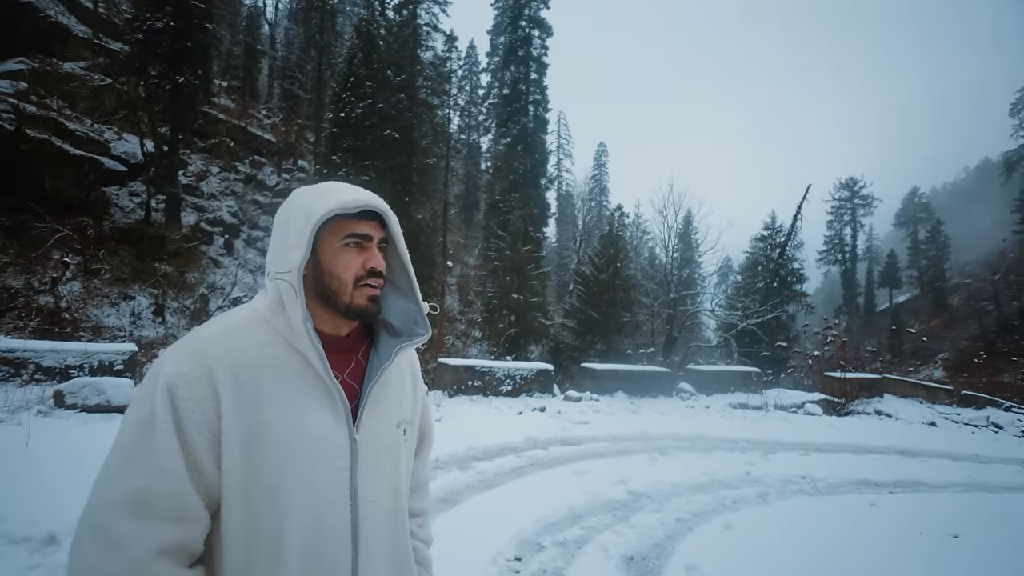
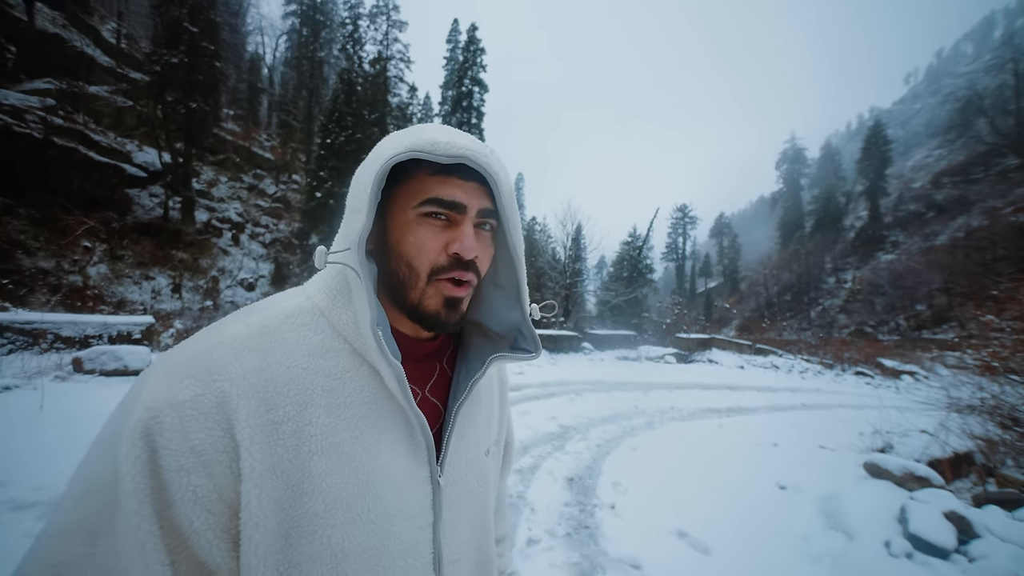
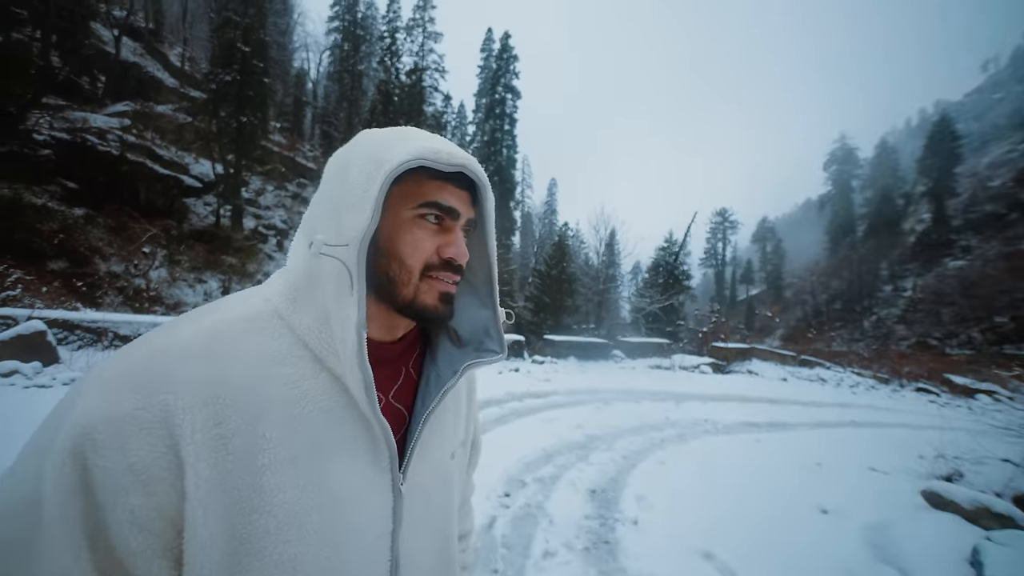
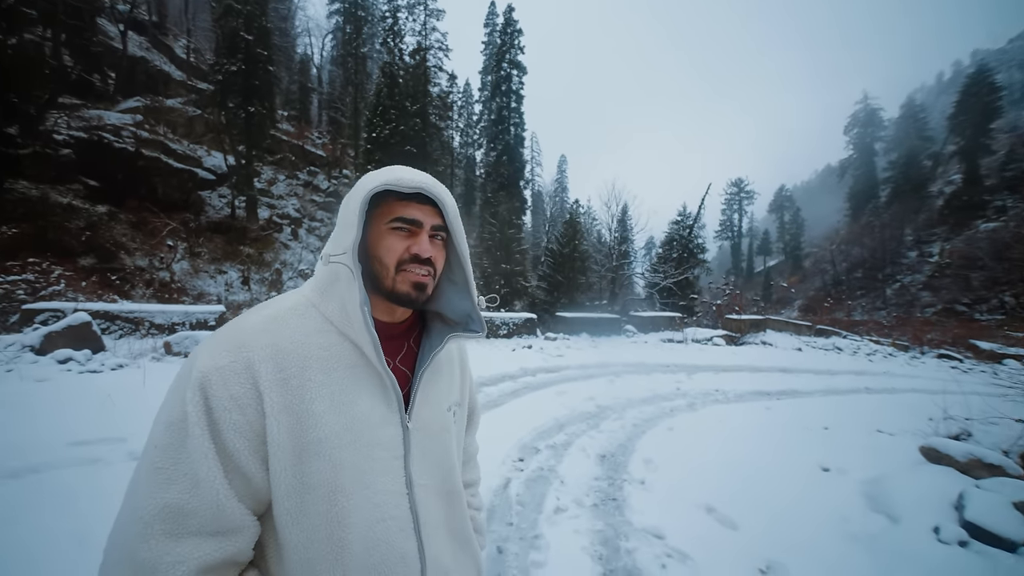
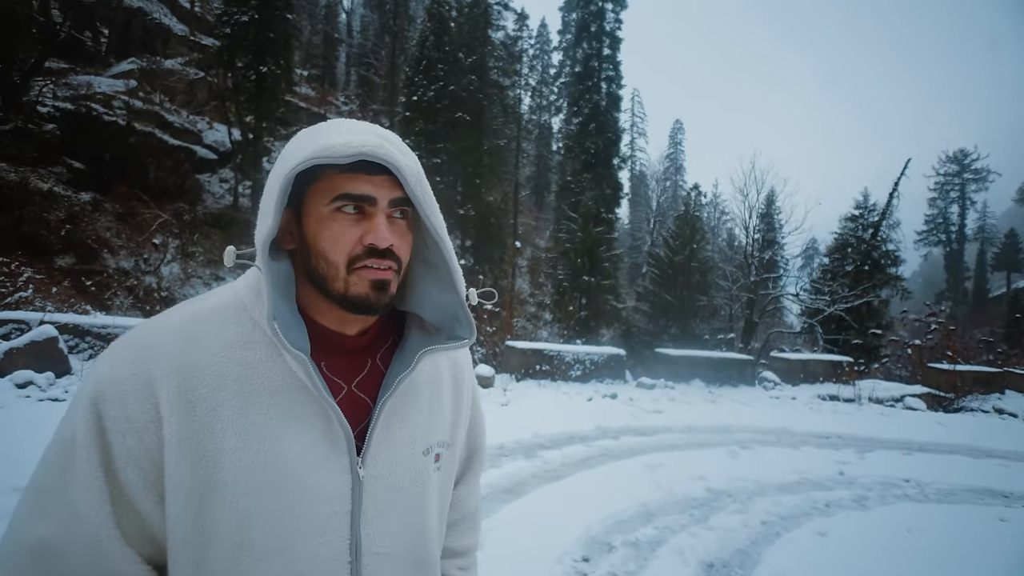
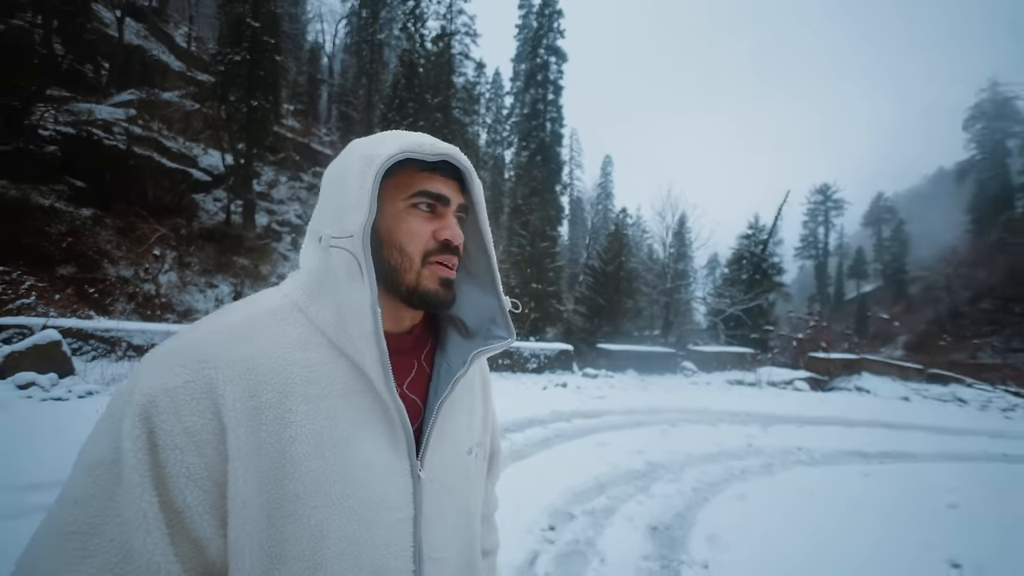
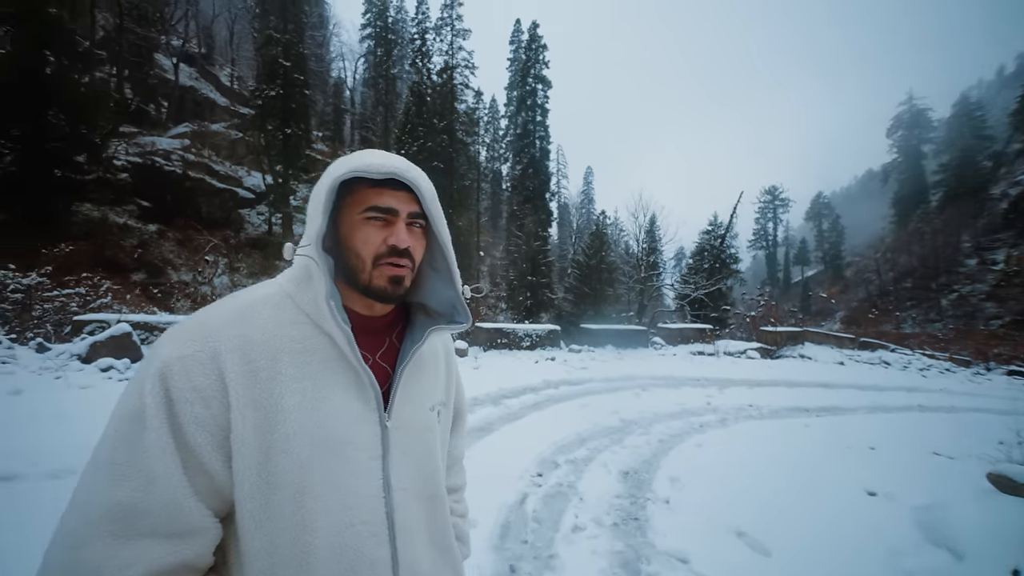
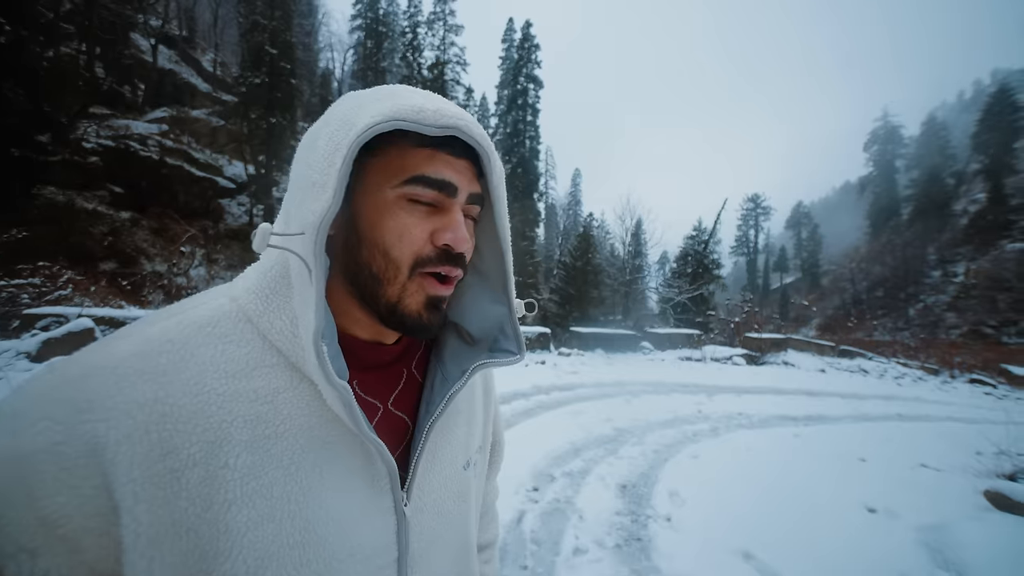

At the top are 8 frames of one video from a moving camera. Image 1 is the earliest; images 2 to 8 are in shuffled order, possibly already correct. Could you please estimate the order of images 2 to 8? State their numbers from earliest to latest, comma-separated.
5, 6, 3, 8, 2, 4, 7
